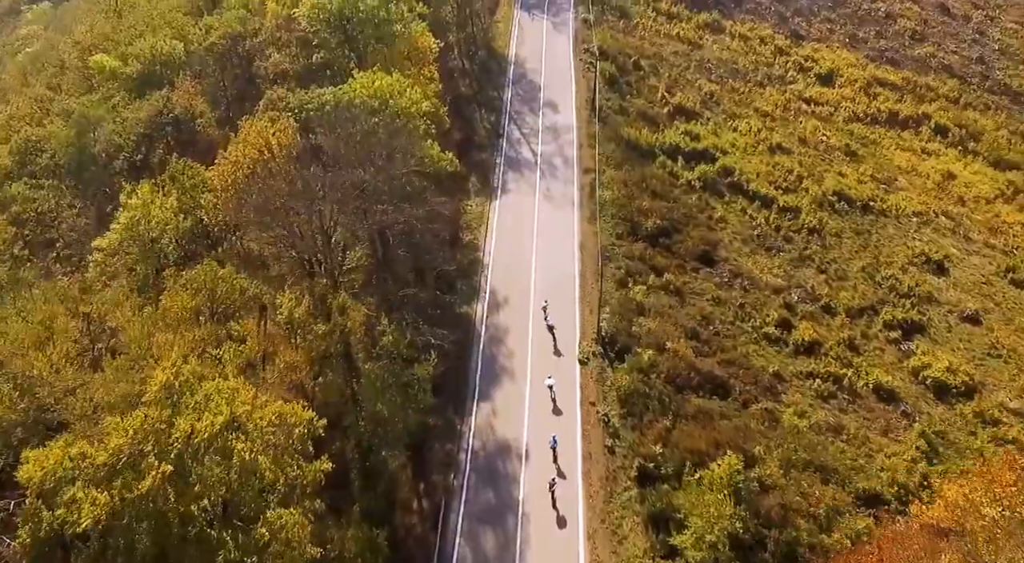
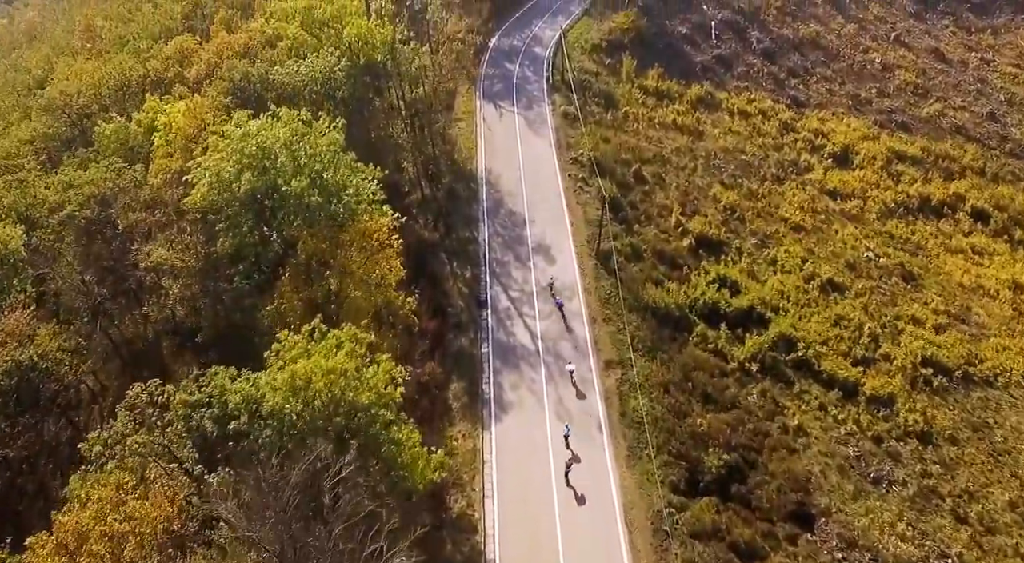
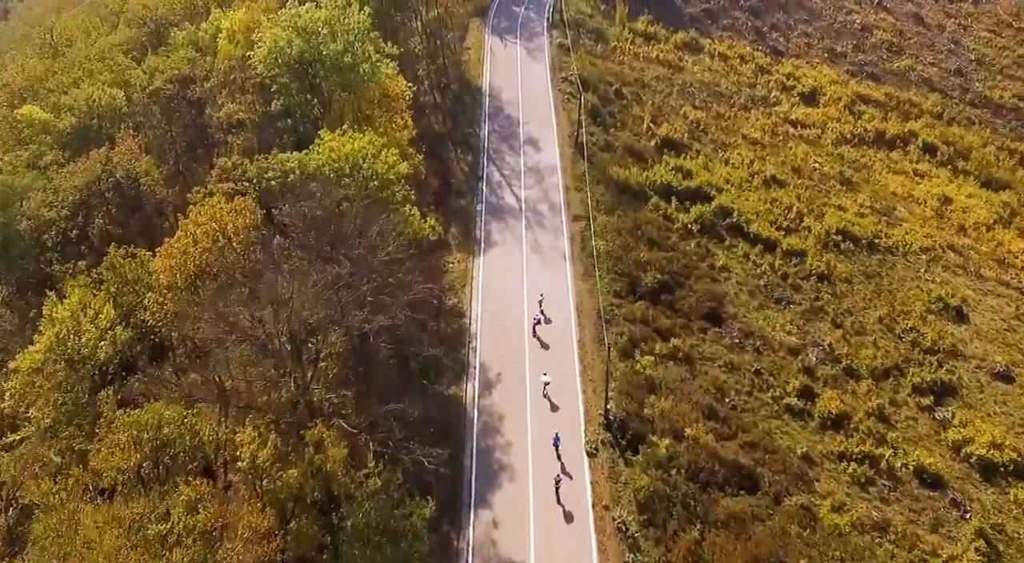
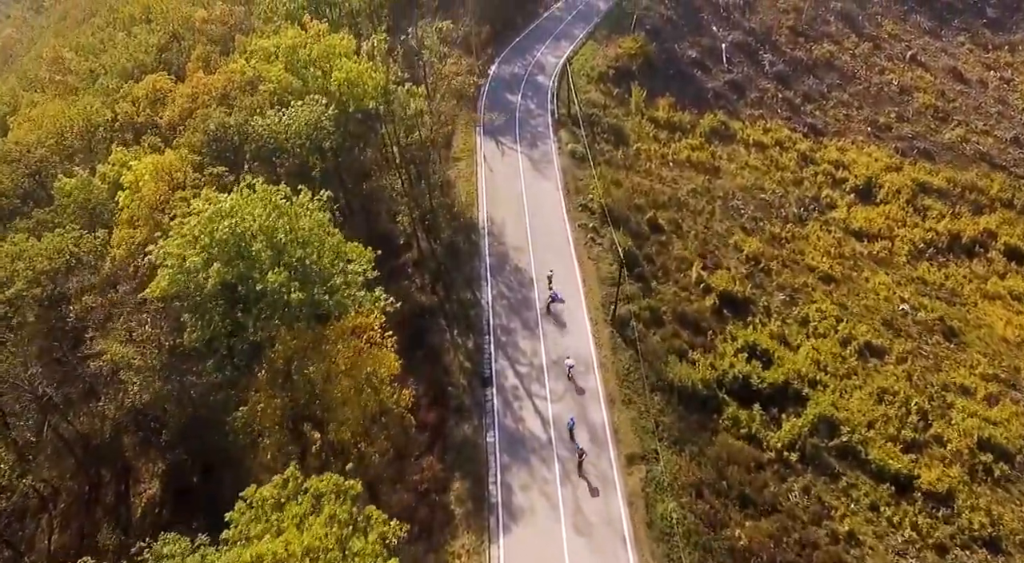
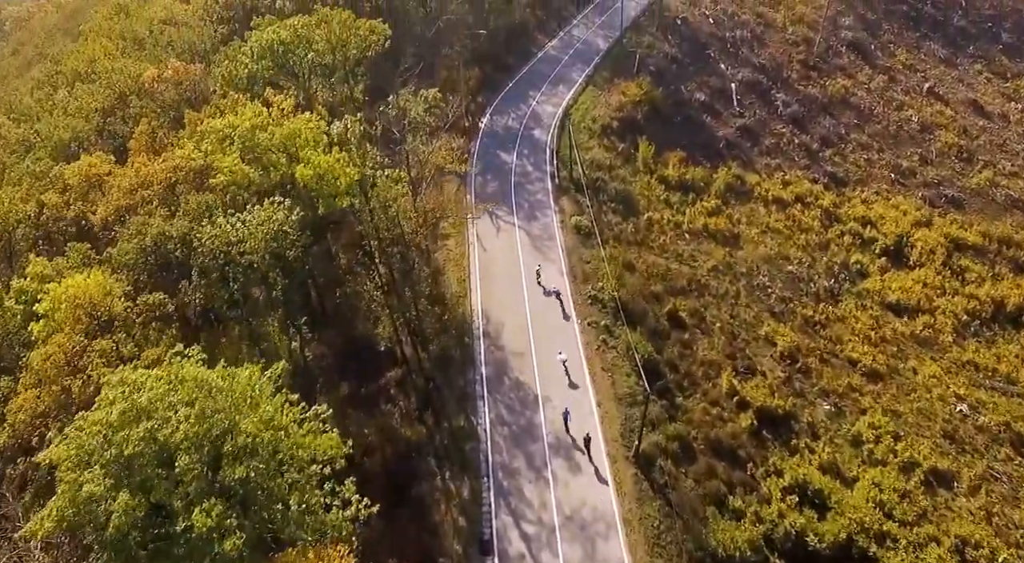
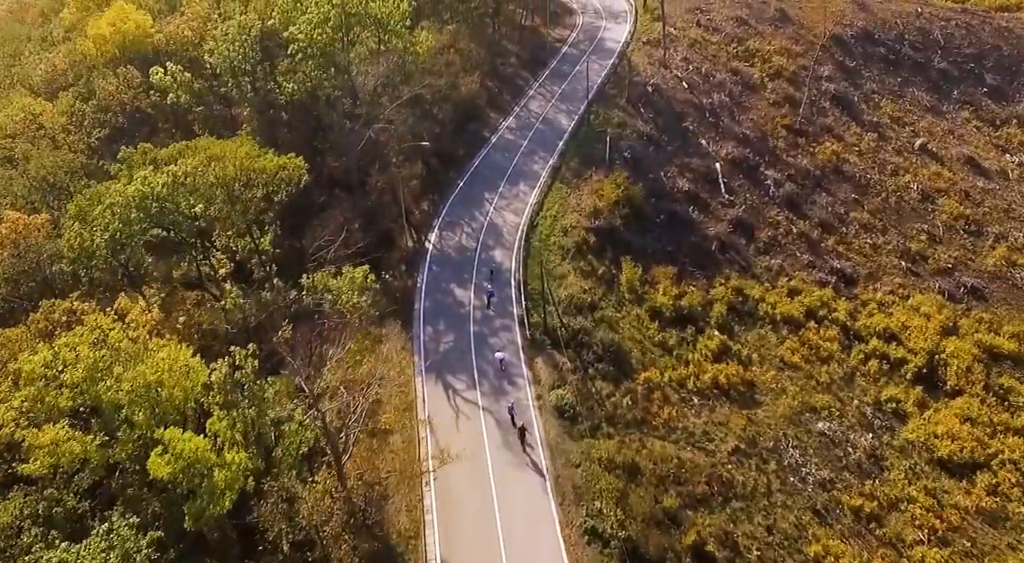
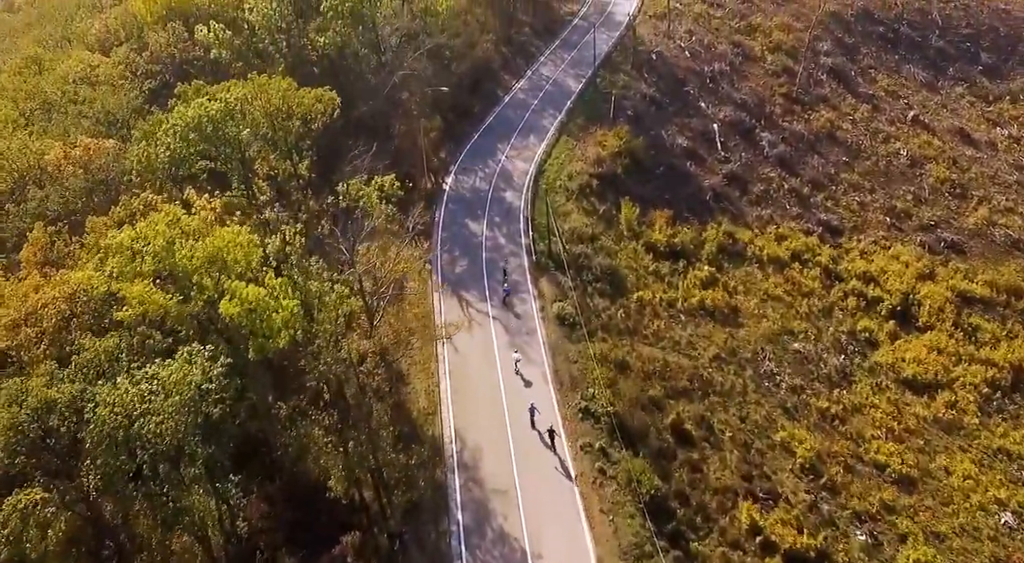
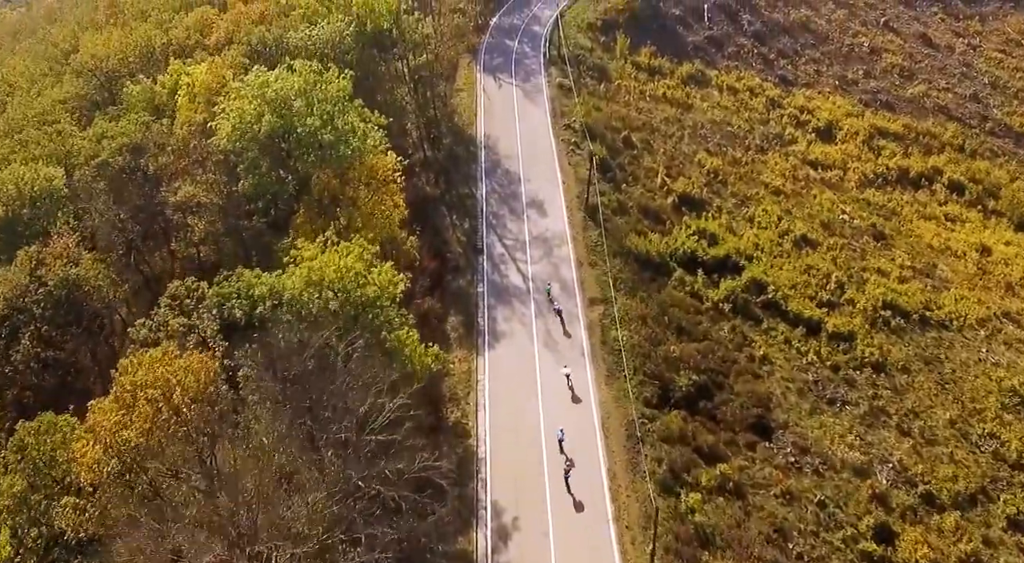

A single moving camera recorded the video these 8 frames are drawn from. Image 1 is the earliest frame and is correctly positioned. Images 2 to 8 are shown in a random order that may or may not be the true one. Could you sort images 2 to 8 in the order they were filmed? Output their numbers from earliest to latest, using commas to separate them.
3, 8, 2, 4, 5, 7, 6
